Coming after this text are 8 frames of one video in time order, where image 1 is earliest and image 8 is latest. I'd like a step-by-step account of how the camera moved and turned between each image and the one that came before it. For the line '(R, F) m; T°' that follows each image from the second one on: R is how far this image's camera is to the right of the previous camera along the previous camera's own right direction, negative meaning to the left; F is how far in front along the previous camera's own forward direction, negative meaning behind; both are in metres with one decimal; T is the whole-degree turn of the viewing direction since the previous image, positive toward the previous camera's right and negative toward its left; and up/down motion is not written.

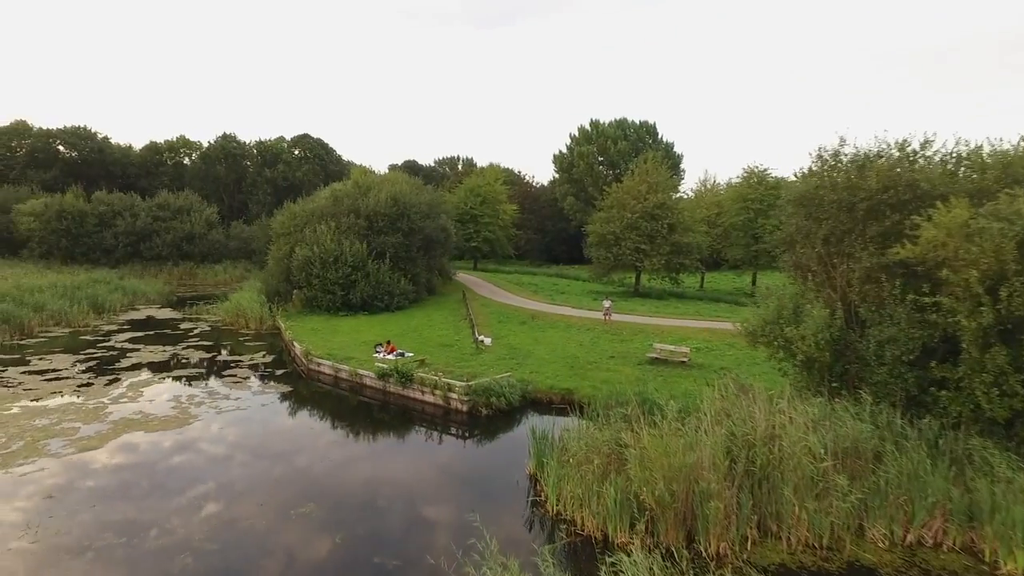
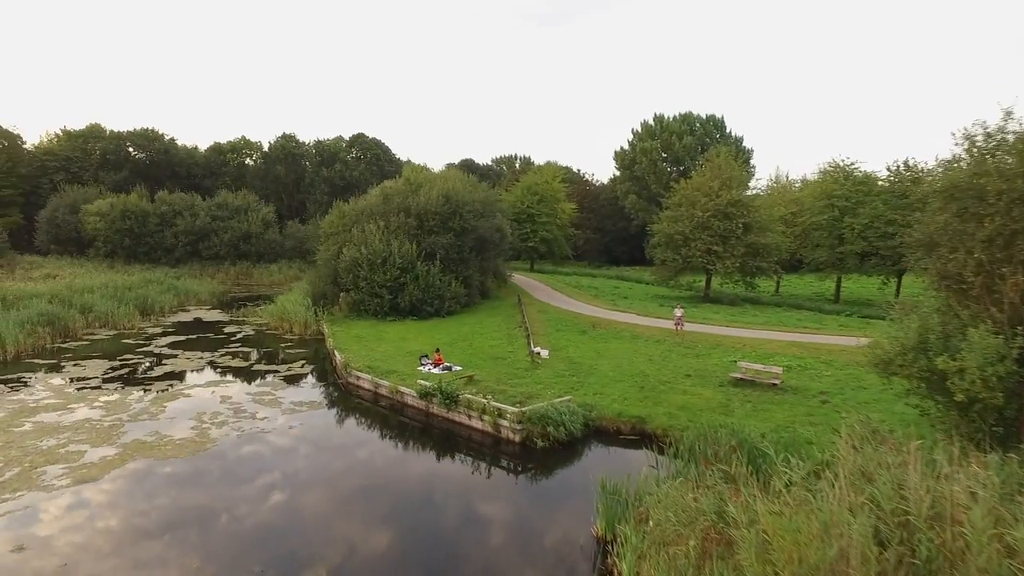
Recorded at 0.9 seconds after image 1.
(-0.1, +2.2) m; -5°
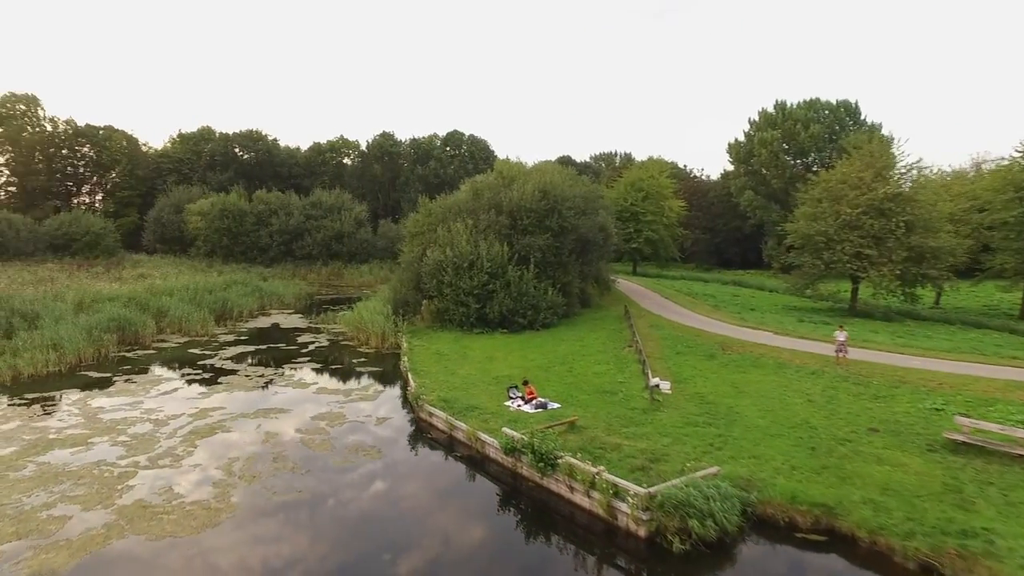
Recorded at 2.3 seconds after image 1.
(-0.4, +3.8) m; -9°
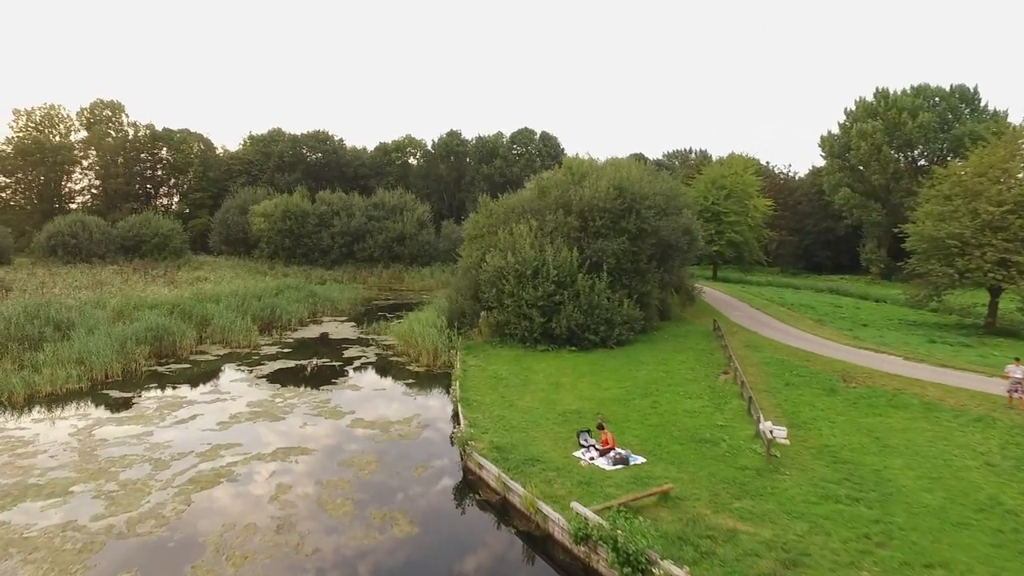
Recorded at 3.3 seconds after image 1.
(-0.1, +2.9) m; -6°
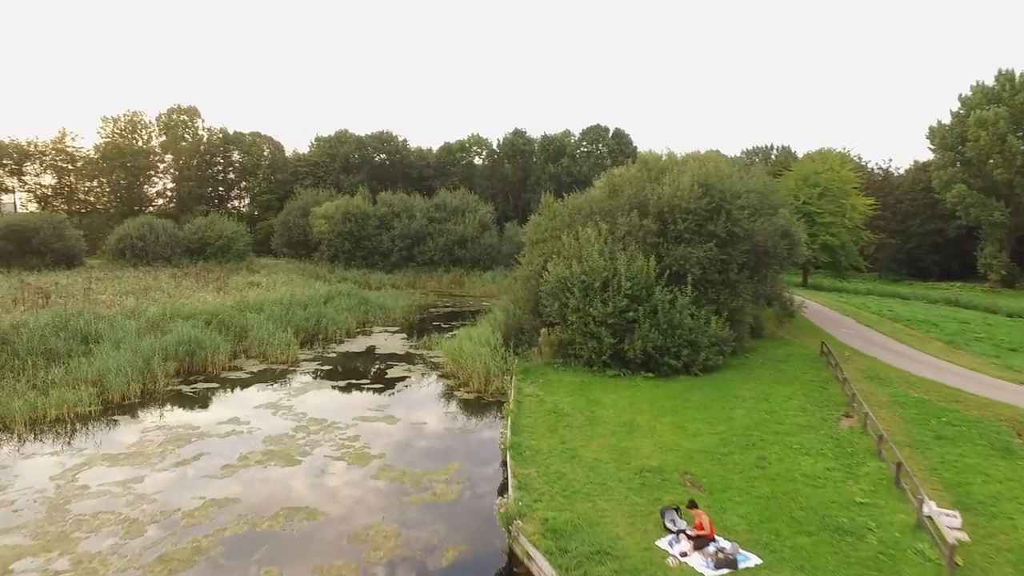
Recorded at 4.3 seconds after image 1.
(+0.1, +2.8) m; -6°
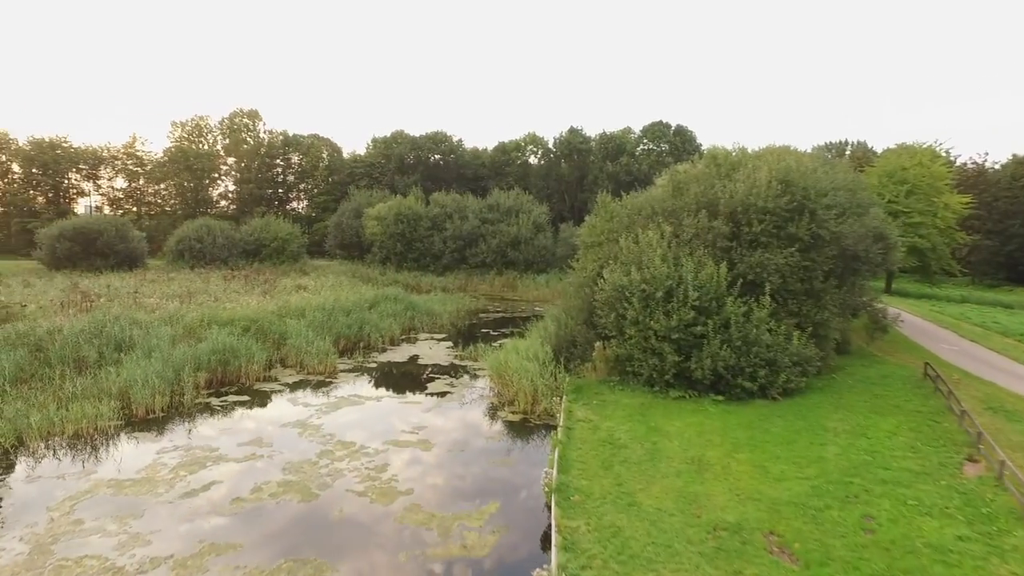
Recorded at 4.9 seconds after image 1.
(+0.1, +1.7) m; -5°
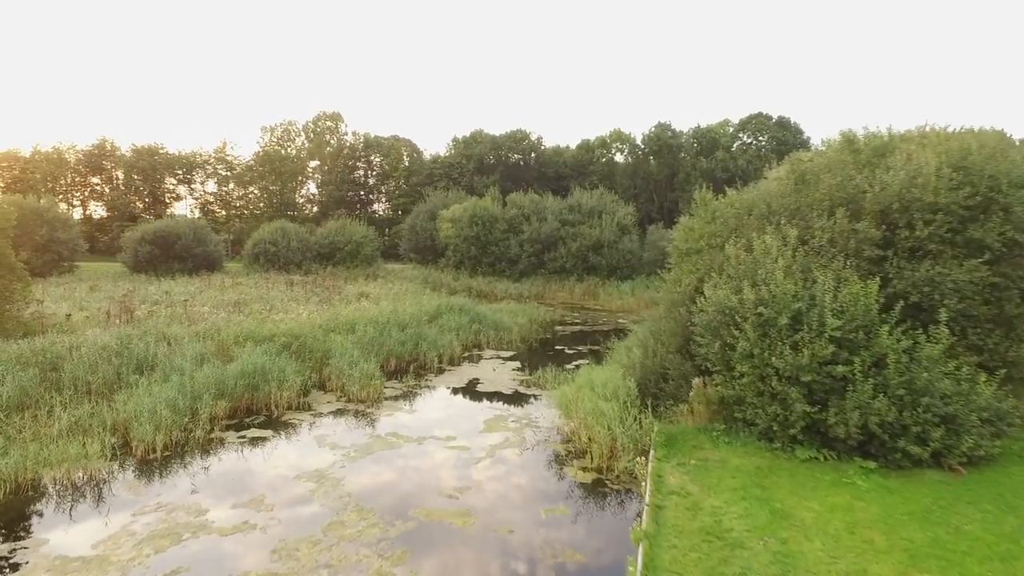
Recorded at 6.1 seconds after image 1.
(+0.2, +3.3) m; -8°
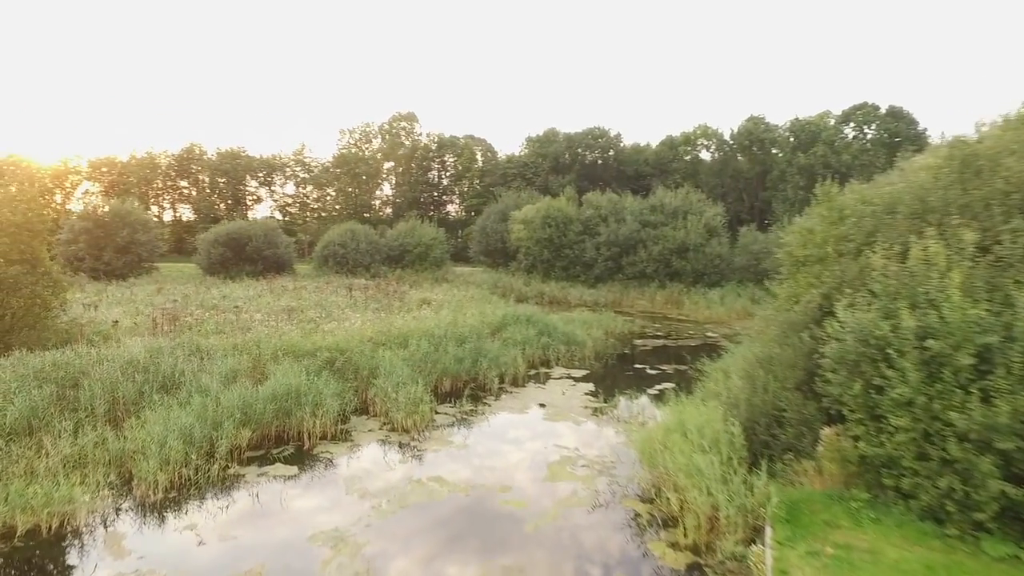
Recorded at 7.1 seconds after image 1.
(+0.1, +2.6) m; -7°
